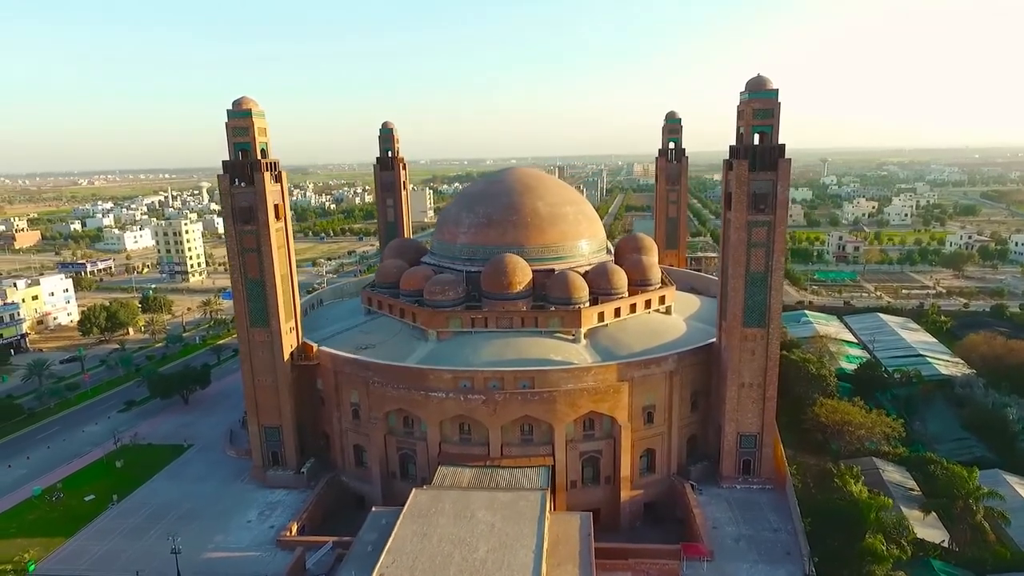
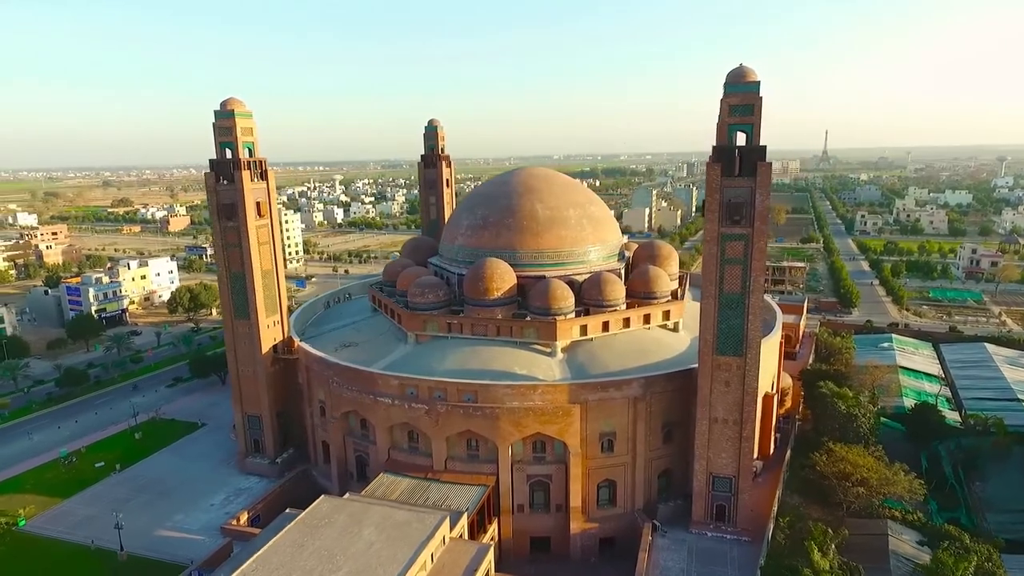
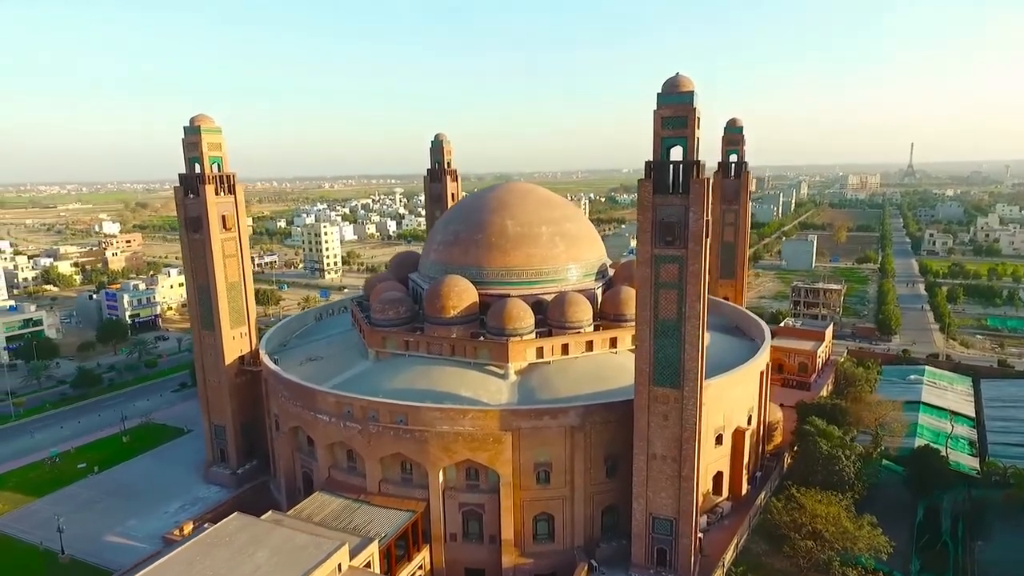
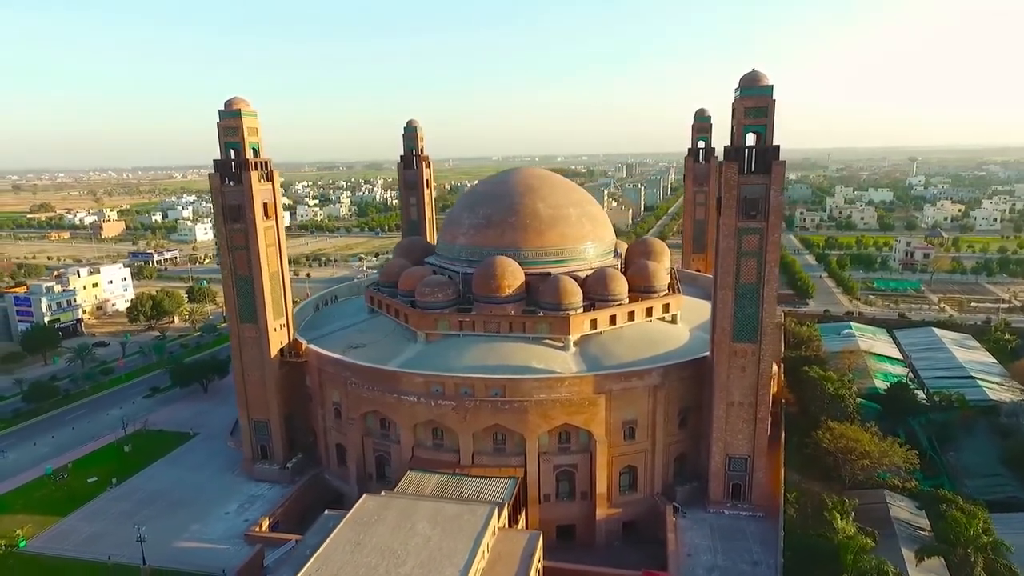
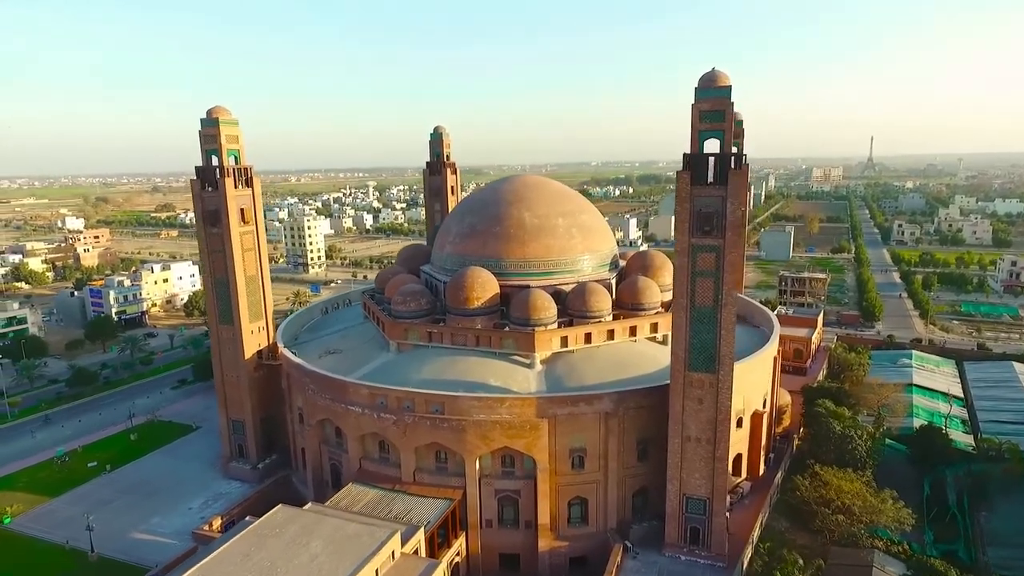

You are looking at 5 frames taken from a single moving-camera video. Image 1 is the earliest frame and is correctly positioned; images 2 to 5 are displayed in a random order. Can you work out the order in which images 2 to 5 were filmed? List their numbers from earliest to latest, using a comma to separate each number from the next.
4, 2, 5, 3
